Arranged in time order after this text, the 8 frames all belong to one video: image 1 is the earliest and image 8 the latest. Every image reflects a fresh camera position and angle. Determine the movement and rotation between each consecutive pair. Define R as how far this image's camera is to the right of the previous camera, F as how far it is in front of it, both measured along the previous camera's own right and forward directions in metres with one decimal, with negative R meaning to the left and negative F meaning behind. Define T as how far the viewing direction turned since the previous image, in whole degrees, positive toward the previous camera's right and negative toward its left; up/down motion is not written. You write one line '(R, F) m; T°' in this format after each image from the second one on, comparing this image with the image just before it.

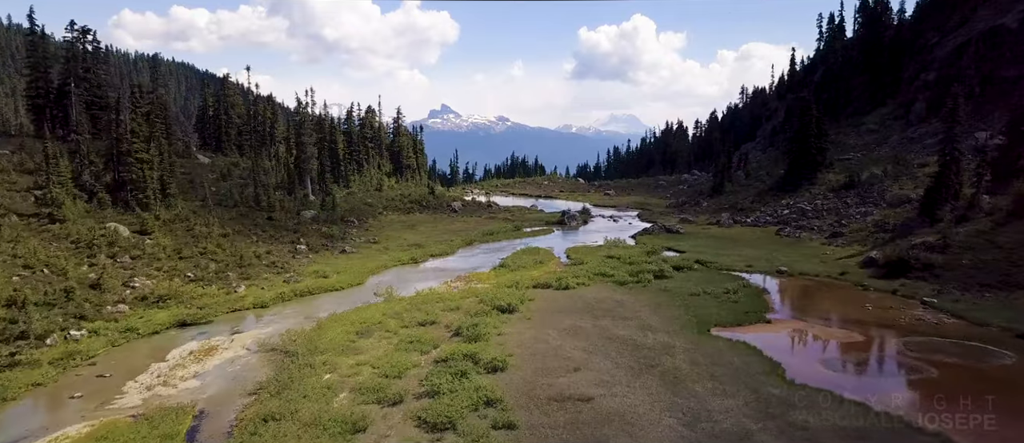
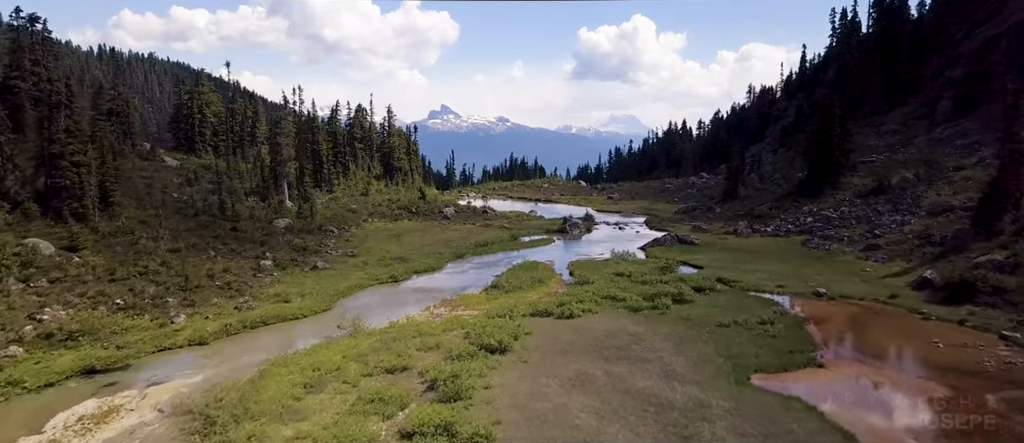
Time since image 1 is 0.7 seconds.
(+0.5, +9.6) m; 0°
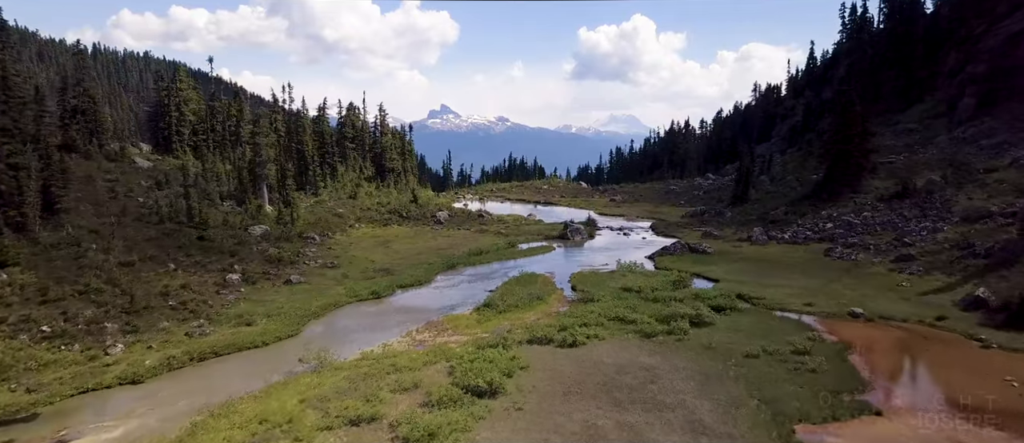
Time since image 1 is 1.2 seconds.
(+0.4, +7.1) m; 0°
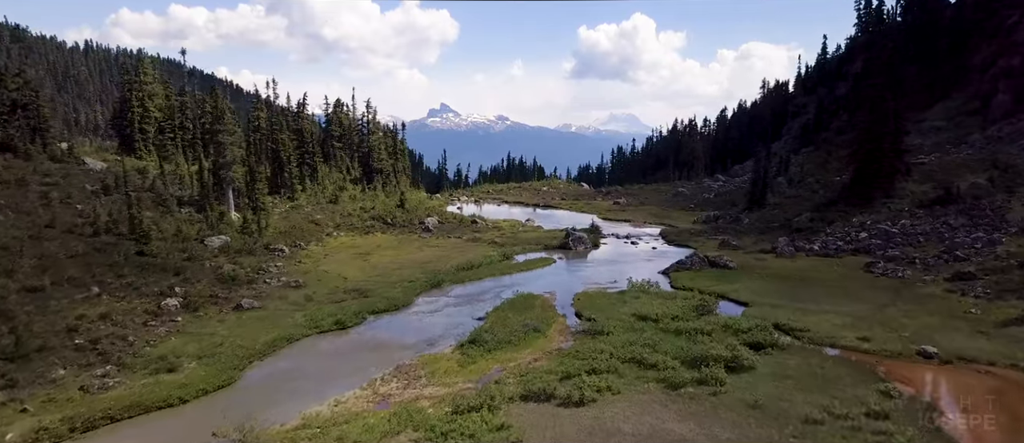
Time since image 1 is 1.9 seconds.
(+0.6, +10.0) m; 0°
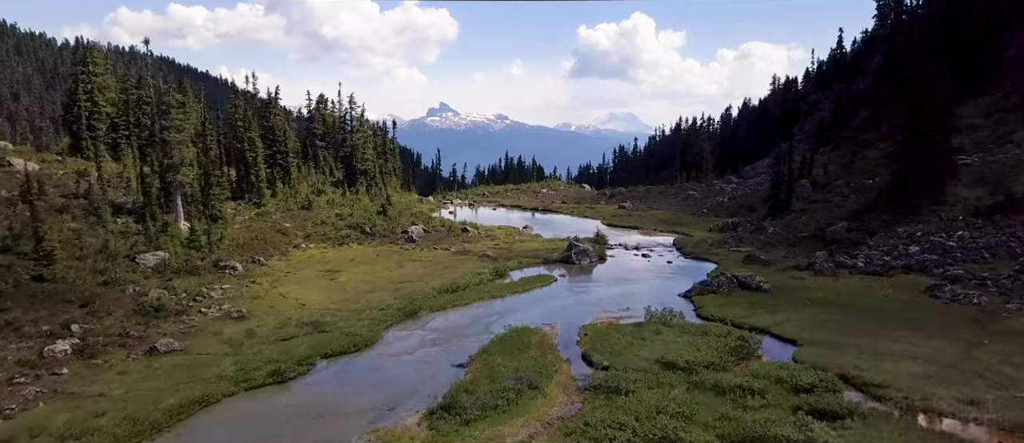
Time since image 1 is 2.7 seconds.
(+0.6, +11.4) m; 0°
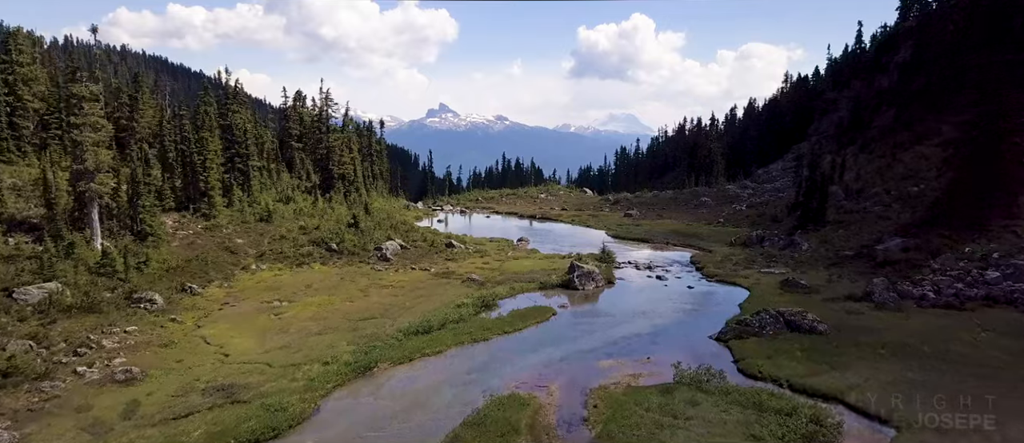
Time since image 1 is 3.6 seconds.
(+0.9, +12.8) m; 0°
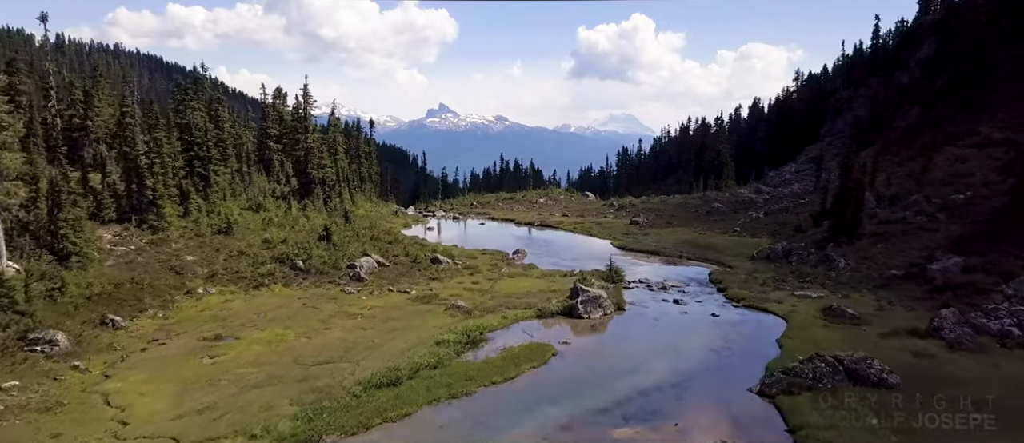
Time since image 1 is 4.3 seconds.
(+0.6, +10.0) m; 0°
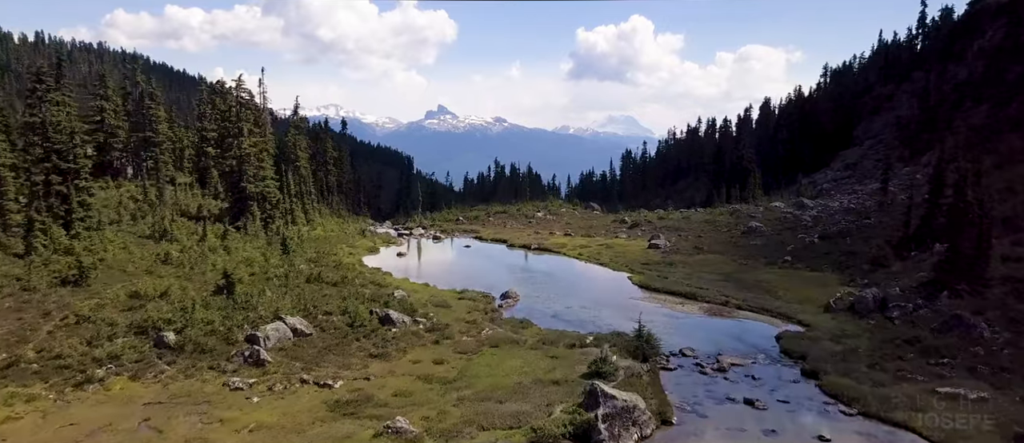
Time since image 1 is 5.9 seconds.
(+1.2, +22.4) m; 0°
